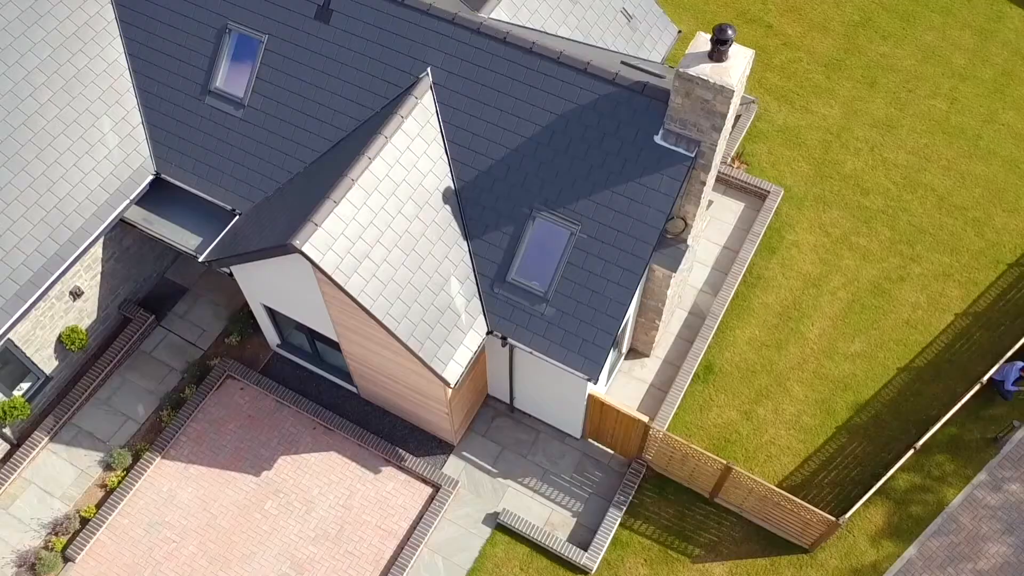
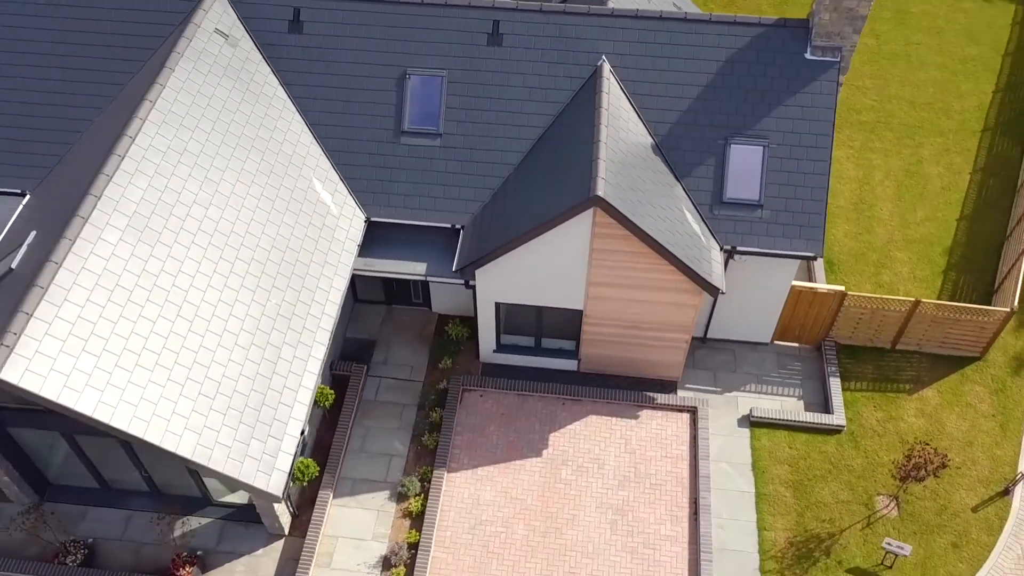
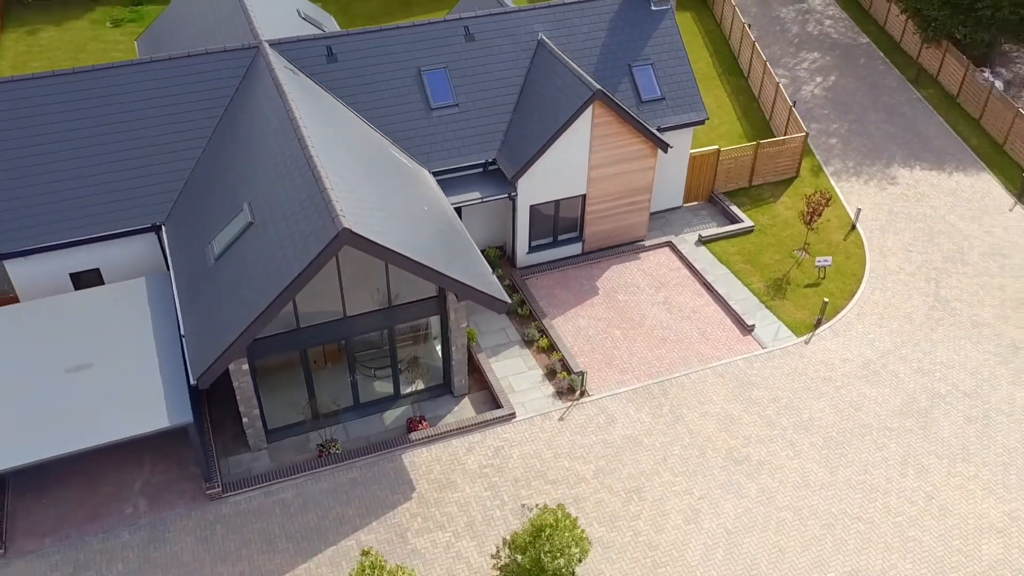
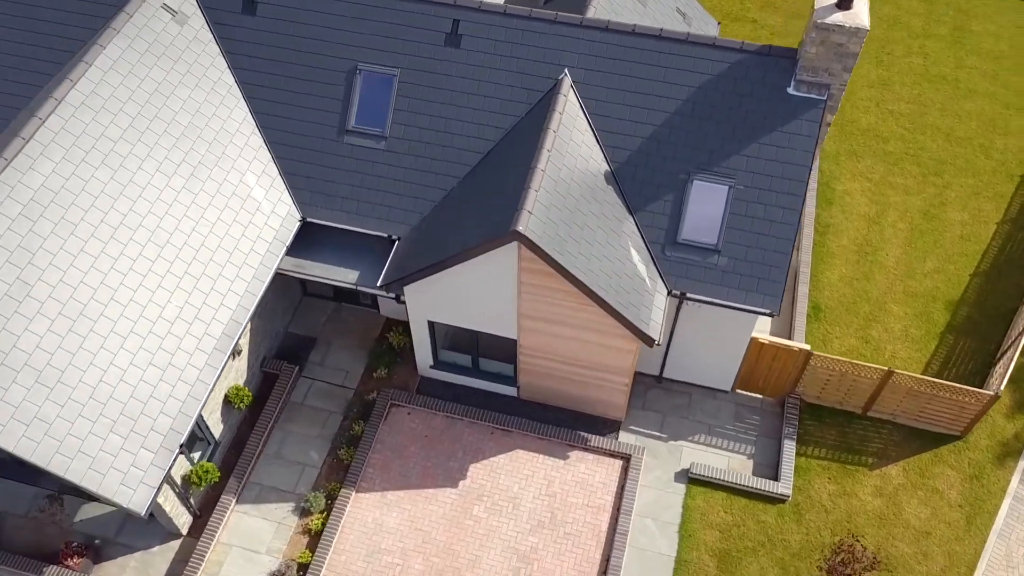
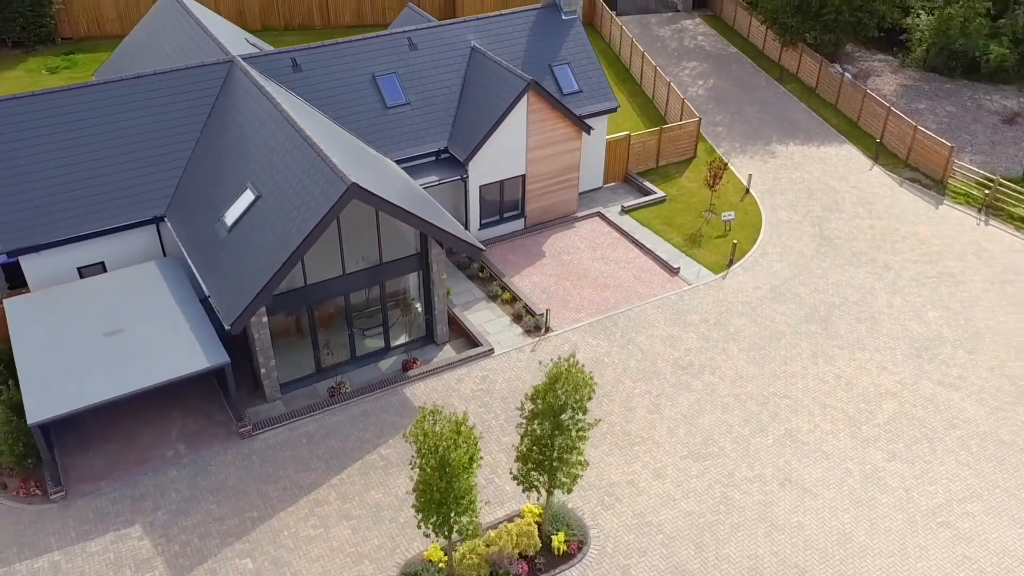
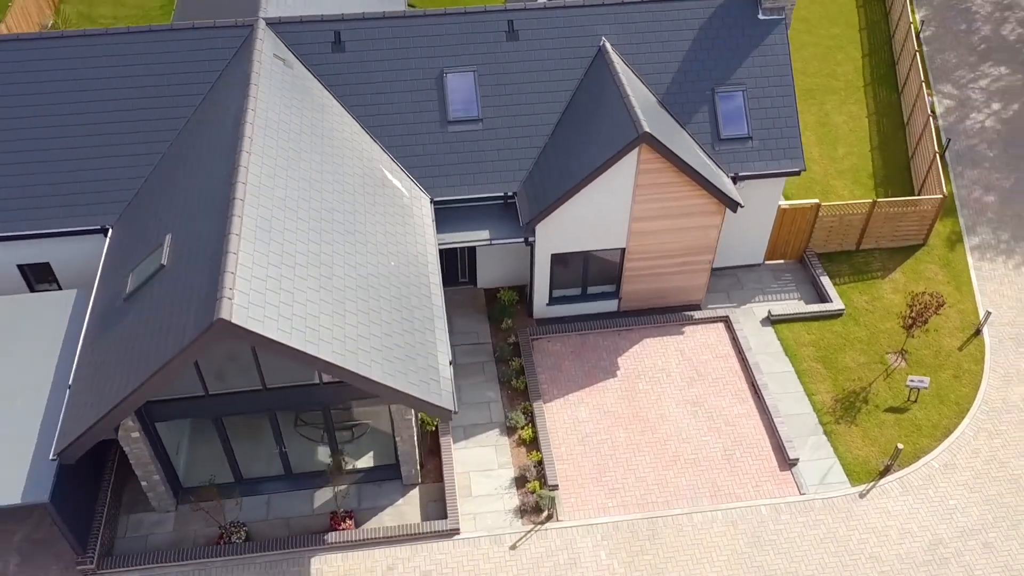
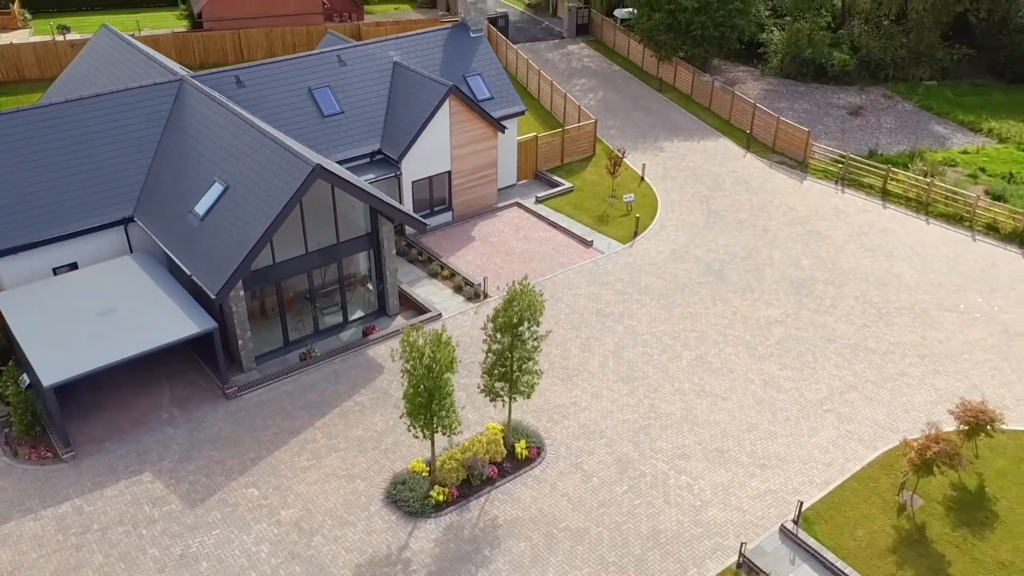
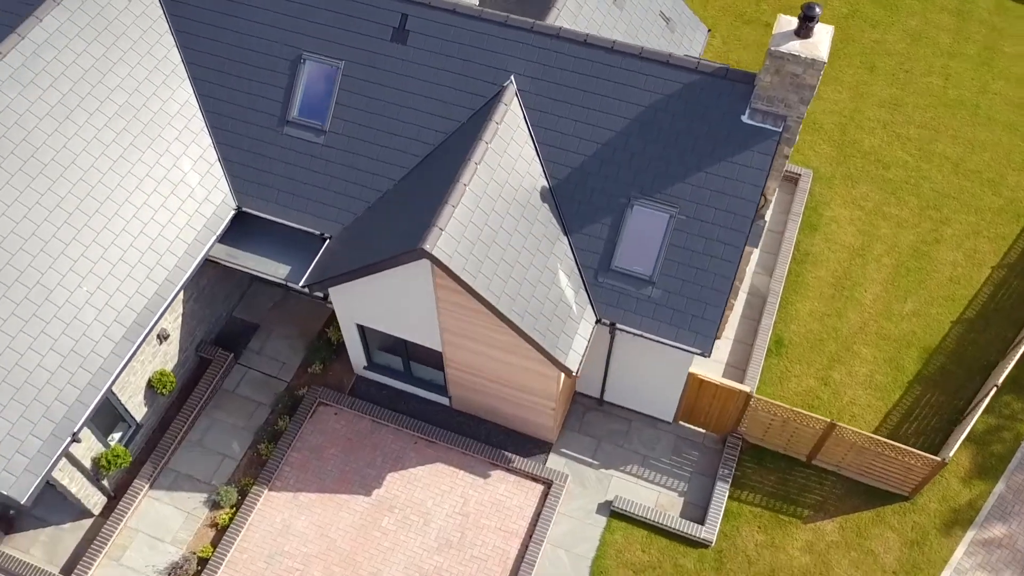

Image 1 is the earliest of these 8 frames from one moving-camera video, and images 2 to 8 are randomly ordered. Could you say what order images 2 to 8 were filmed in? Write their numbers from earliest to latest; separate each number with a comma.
8, 4, 2, 6, 3, 5, 7
